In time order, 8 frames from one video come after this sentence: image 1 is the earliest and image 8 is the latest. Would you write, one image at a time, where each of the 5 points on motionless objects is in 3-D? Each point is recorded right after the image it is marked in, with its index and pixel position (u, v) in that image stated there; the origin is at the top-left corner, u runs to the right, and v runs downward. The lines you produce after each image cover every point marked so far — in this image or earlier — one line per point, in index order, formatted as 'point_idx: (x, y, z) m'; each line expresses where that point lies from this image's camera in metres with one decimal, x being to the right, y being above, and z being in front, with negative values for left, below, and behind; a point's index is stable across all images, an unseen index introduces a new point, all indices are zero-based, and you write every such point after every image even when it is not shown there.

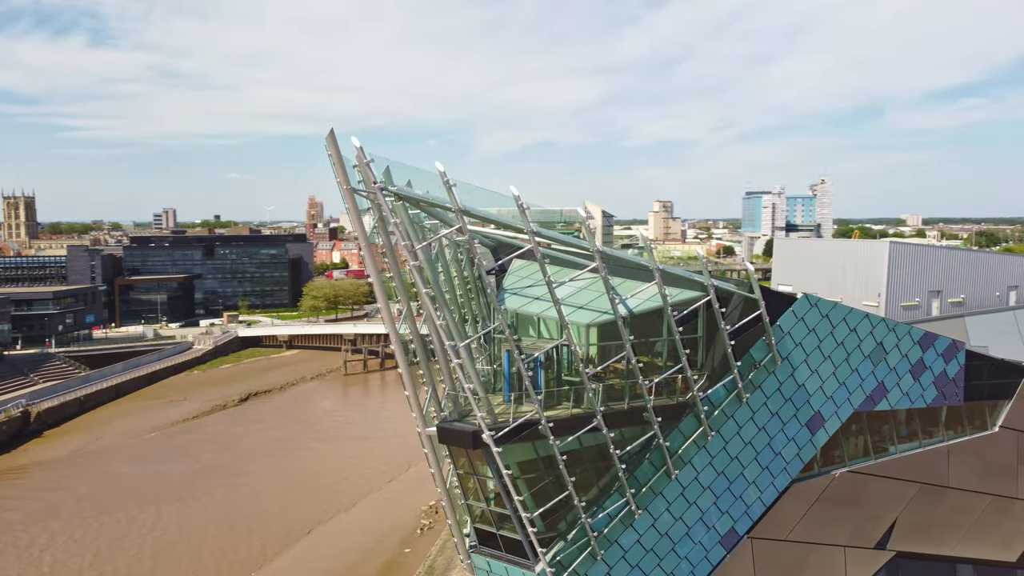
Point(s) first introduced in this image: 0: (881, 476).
0: (+5.5, -2.8, +12.0) m
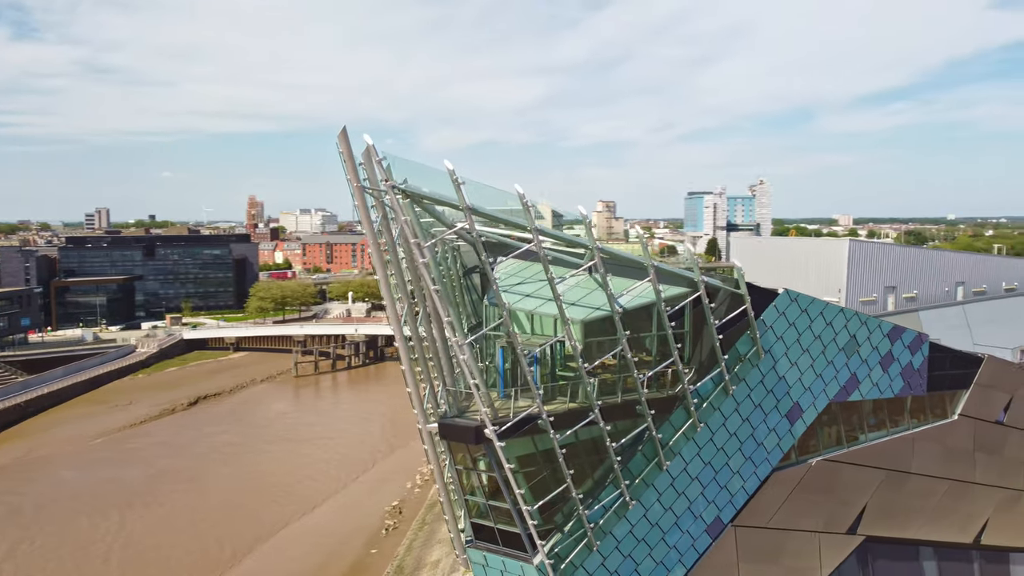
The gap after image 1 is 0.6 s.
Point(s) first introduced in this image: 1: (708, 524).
0: (+5.3, -2.7, +12.5) m
1: (+2.7, -3.2, +11.0) m
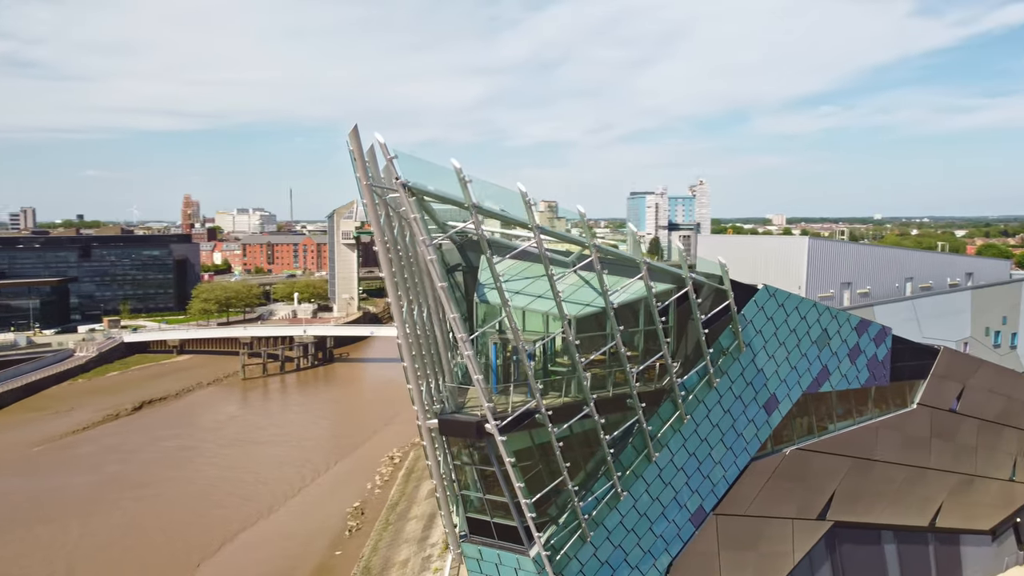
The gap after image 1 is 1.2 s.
0: (+5.0, -2.7, +13.1) m
1: (+2.5, -3.2, +11.3) m
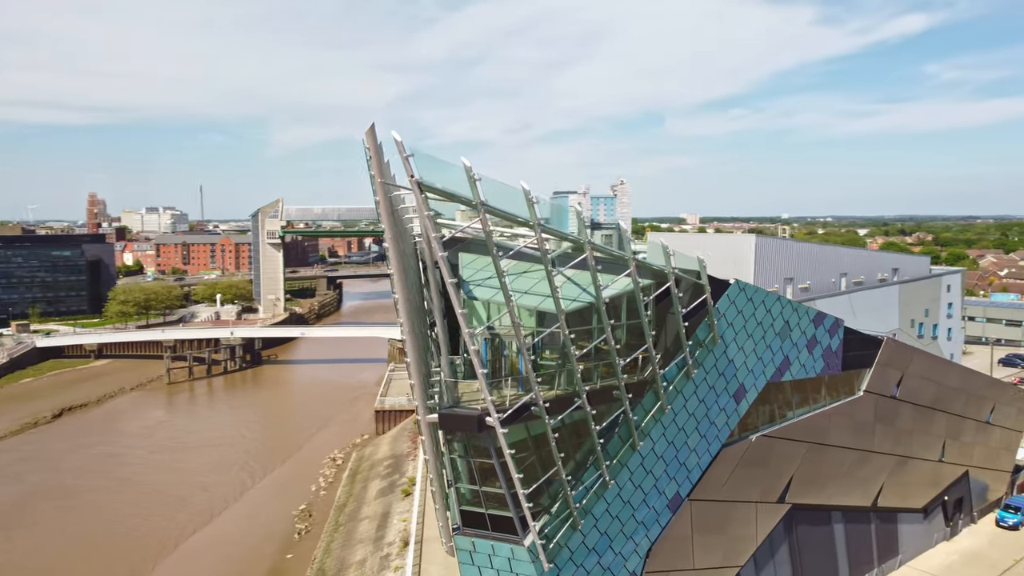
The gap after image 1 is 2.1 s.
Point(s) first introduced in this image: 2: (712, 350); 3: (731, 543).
0: (+4.6, -2.6, +13.8) m
1: (+2.3, -3.1, +11.8) m
2: (+2.9, -0.9, +11.8) m
3: (+3.6, -4.2, +13.2) m
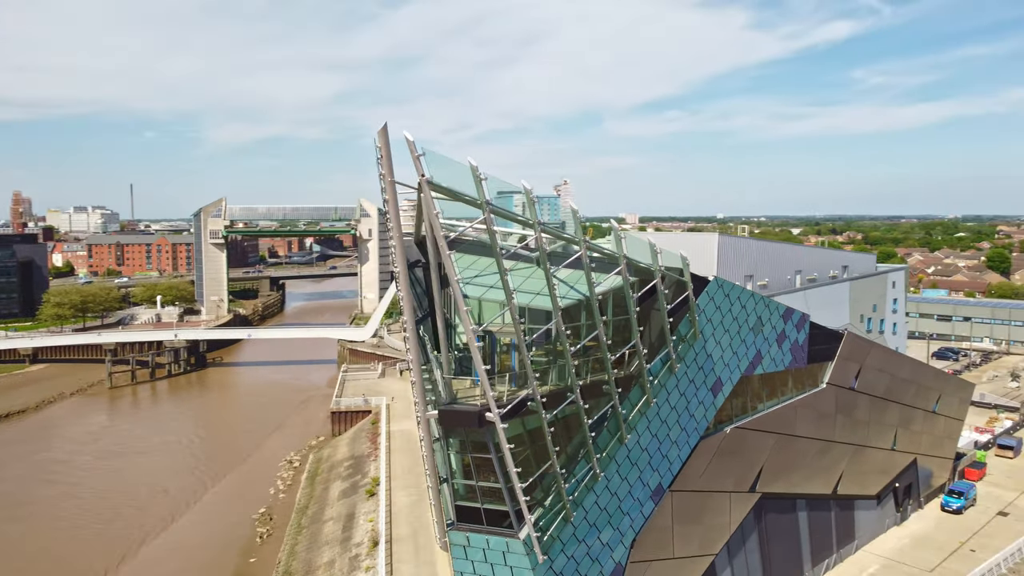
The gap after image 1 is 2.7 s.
0: (+4.3, -2.5, +14.3) m
1: (+2.1, -3.0, +12.2) m
2: (+2.7, -0.9, +12.1) m
3: (+3.3, -4.1, +13.6) m
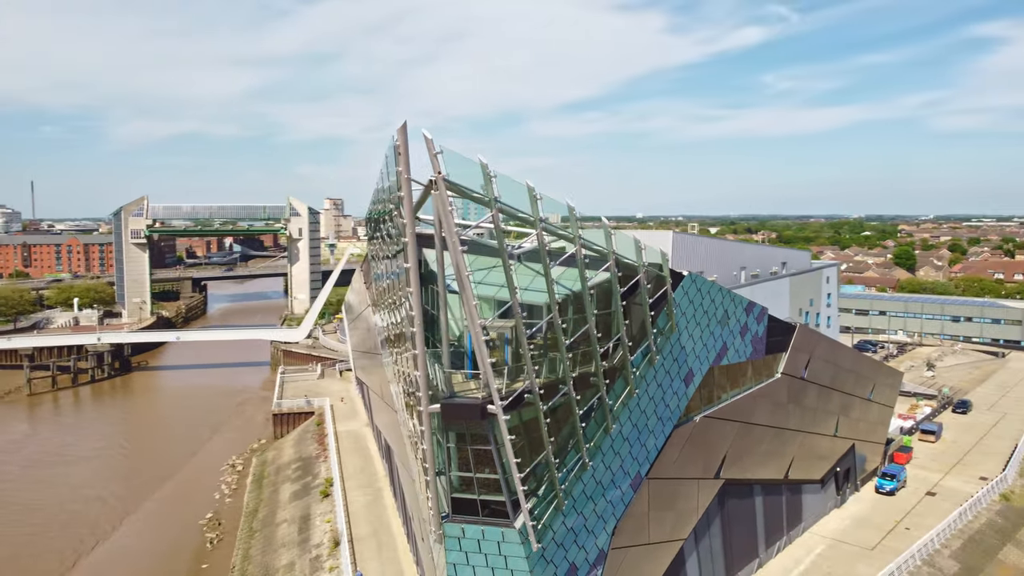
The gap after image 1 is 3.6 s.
0: (+3.9, -2.4, +14.9) m
1: (+1.9, -3.0, +12.6) m
2: (+2.4, -0.8, +12.6) m
3: (+2.9, -4.0, +14.2) m
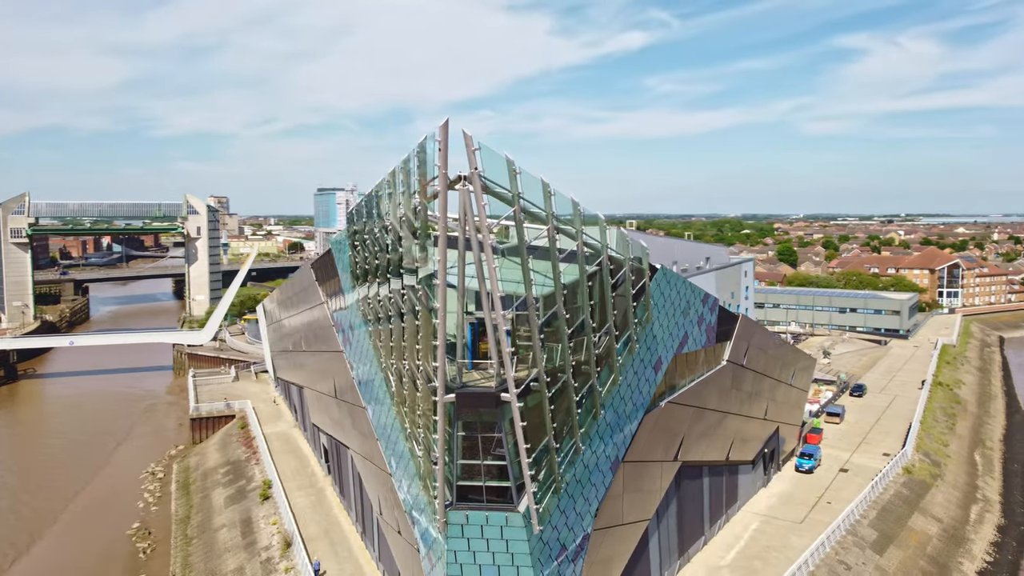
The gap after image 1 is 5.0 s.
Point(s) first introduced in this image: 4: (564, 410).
0: (+3.3, -2.3, +15.8) m
1: (+1.6, -2.9, +13.2) m
2: (+2.2, -0.6, +13.3) m
3: (+2.5, -3.9, +14.9) m
4: (+0.7, -1.7, +11.5) m
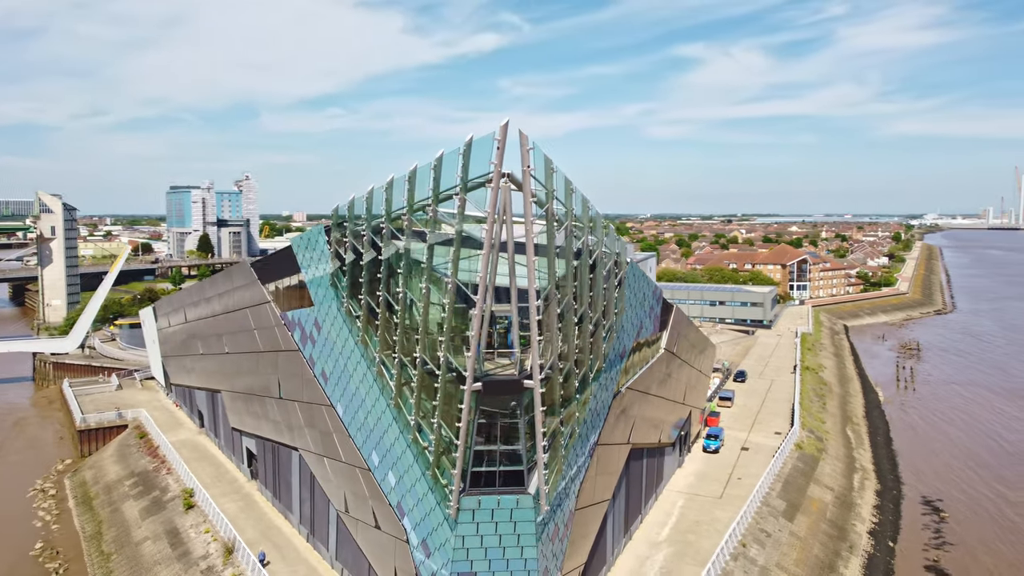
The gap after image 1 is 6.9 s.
0: (+2.5, -2.1, +16.8) m
1: (+1.4, -2.7, +14.0) m
2: (+1.9, -0.5, +14.2) m
3: (+1.9, -3.8, +15.9) m
4: (+0.7, -1.6, +12.2) m
